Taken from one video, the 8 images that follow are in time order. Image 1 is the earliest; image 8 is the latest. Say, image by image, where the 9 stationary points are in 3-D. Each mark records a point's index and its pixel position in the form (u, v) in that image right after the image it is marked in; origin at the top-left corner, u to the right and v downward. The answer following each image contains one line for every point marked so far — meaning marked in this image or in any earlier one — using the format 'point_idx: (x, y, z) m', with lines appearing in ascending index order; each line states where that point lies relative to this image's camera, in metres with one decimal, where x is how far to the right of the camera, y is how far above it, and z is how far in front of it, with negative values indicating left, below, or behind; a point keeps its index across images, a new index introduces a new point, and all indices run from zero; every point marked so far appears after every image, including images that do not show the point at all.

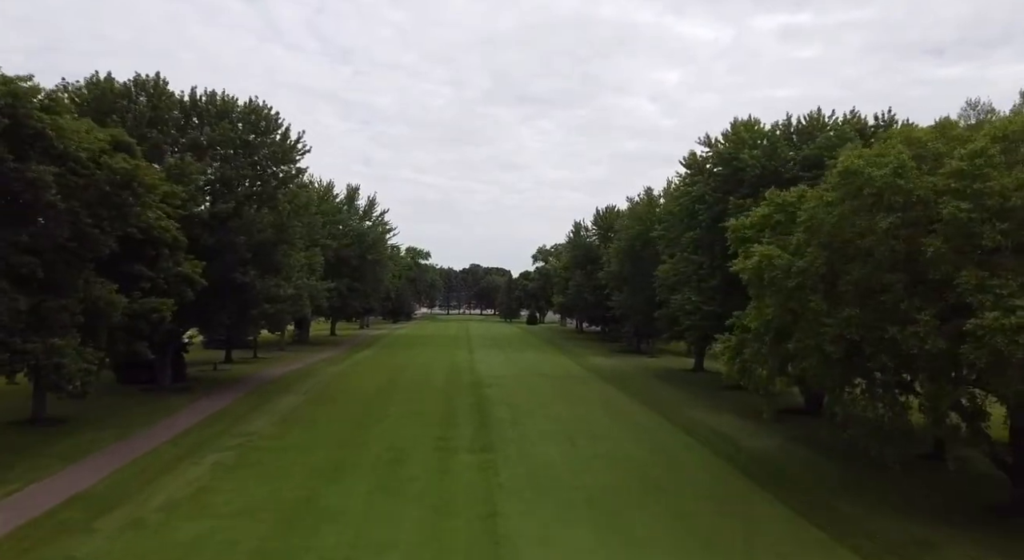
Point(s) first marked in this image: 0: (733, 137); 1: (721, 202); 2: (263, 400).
0: (+6.7, +4.2, +19.8) m
1: (+6.1, +2.3, +19.4) m
2: (-7.4, -3.5, +19.6) m
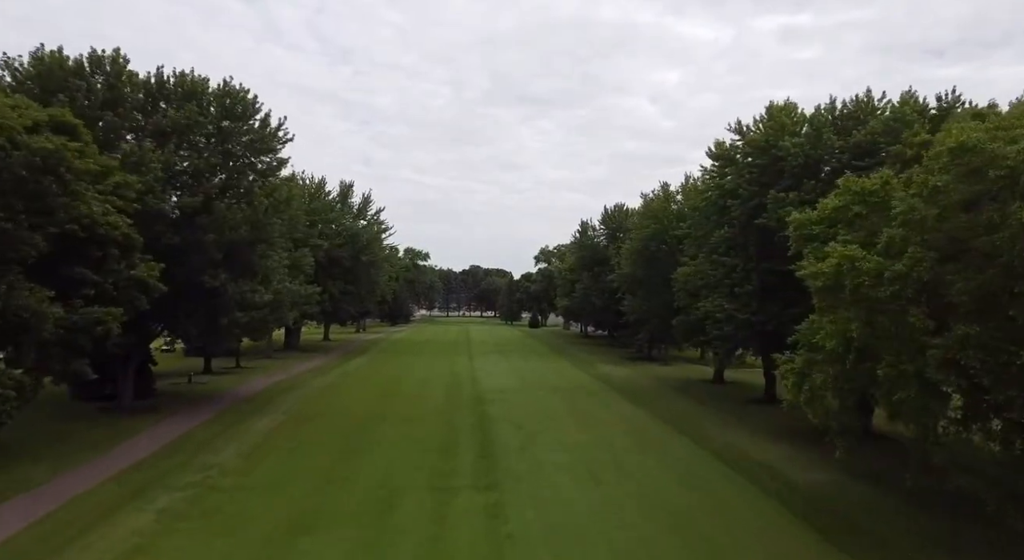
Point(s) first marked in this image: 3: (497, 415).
0: (+6.8, +4.1, +17.5) m
1: (+6.3, +2.2, +17.1) m
2: (-7.2, -3.6, +17.3) m
3: (-0.4, -3.8, +18.7) m
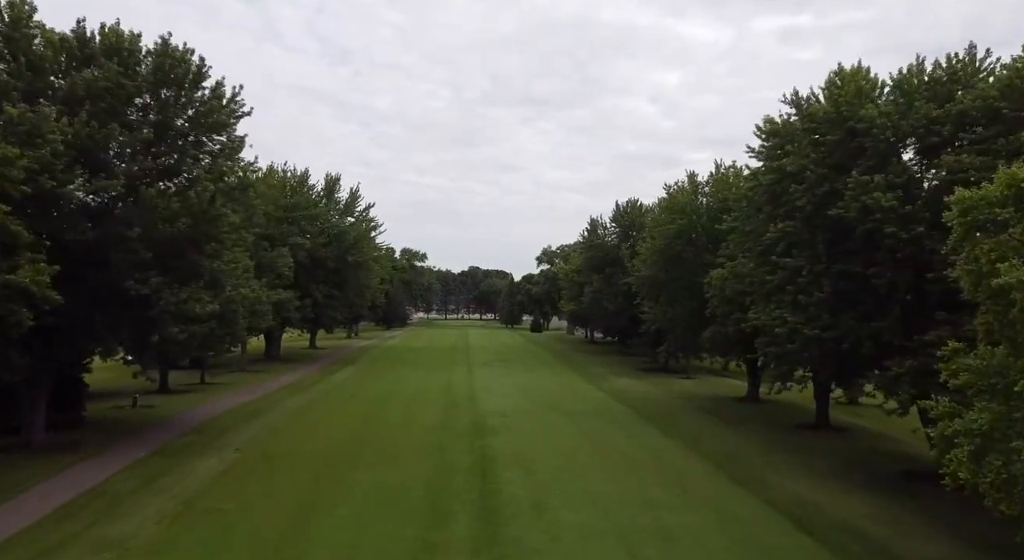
0: (+7.0, +4.0, +14.0) m
1: (+6.5, +2.1, +13.6) m
2: (-7.1, -3.8, +13.8) m
3: (-0.2, -3.9, +15.2) m
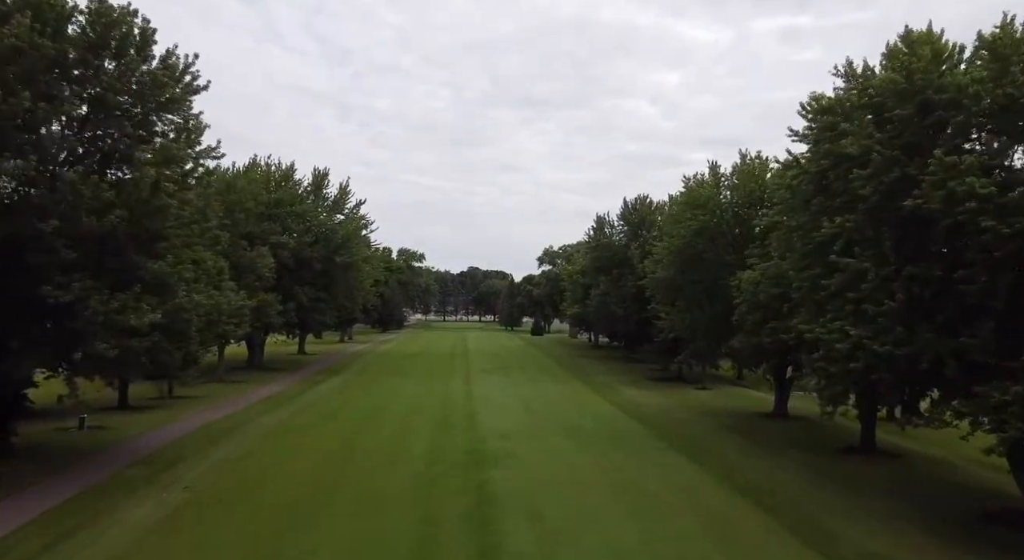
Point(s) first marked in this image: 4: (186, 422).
0: (+7.1, +3.9, +11.6) m
1: (+6.6, +2.0, +11.2) m
2: (-7.0, -3.8, +11.4) m
3: (-0.2, -4.0, +12.8) m
4: (-9.4, -4.1, +19.1) m
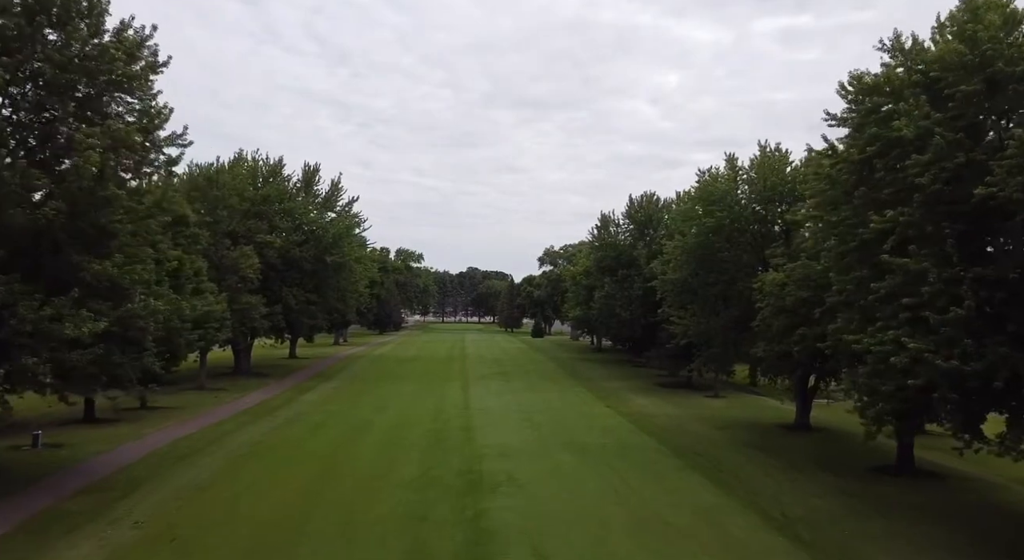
0: (+7.1, +3.9, +10.0) m
1: (+6.6, +1.9, +9.6) m
2: (-7.0, -3.9, +9.8) m
3: (-0.1, -4.1, +11.2) m
4: (-9.4, -4.2, +17.5) m
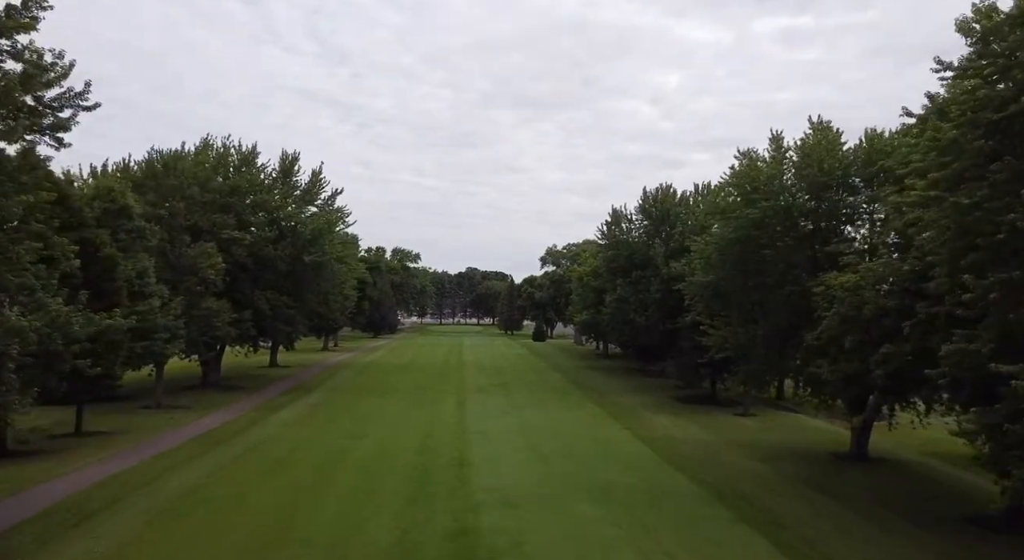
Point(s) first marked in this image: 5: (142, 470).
0: (+7.2, +3.8, +6.8) m
1: (+6.7, +1.9, +6.4) m
2: (-6.9, -3.9, +6.5) m
3: (-0.1, -4.1, +8.0) m
4: (-9.3, -4.2, +14.3) m
5: (-8.5, -4.3, +14.7) m
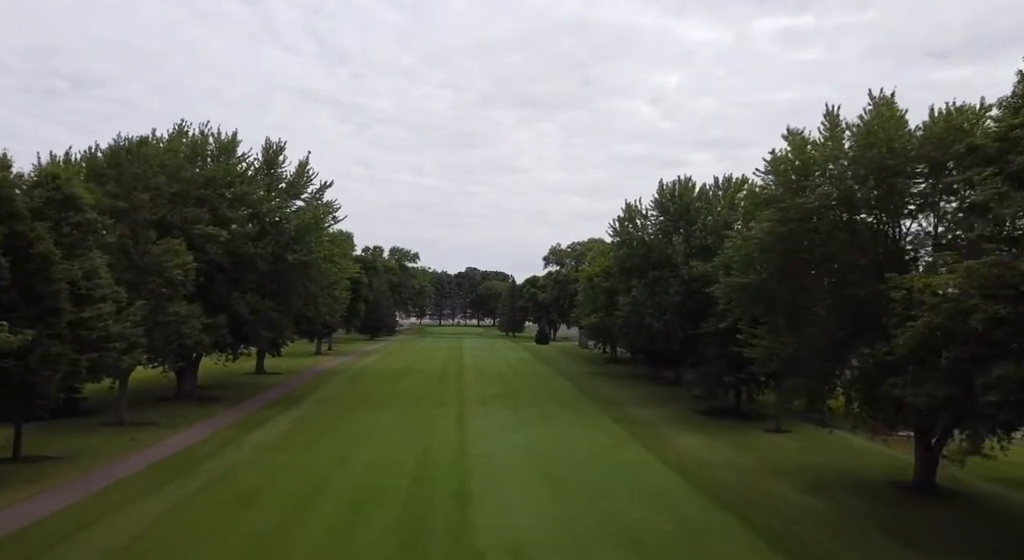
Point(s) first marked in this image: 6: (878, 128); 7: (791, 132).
0: (+7.4, +3.8, +4.4) m
1: (+6.9, +1.8, +4.0) m
2: (-6.7, -4.0, +4.1) m
3: (+0.1, -4.2, +5.5) m
4: (-9.1, -4.2, +11.9) m
5: (-8.3, -4.3, +12.2) m
6: (+7.7, +3.1, +13.8) m
7: (+6.7, +3.5, +15.9) m
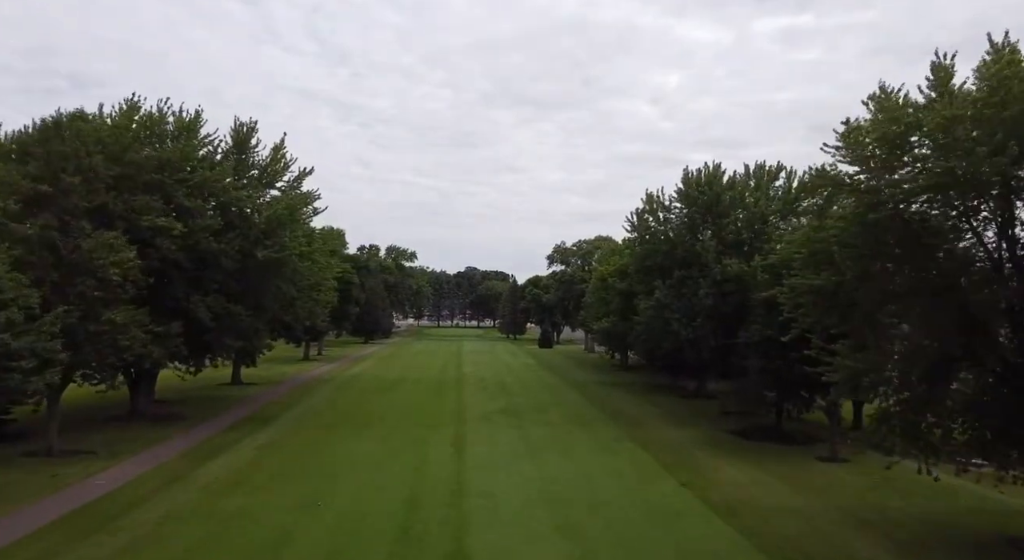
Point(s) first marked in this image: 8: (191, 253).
0: (+7.6, +3.7, +1.1) m
1: (+7.0, +1.8, +0.7) m
2: (-6.6, -4.0, +0.9) m
3: (+0.3, -4.2, +2.3) m
4: (-8.9, -4.3, +8.6) m
5: (-8.1, -4.4, +9.0) m
6: (+7.9, +3.1, +10.5) m
7: (+6.8, +3.5, +12.6) m
8: (-9.3, +0.8, +19.2) m
